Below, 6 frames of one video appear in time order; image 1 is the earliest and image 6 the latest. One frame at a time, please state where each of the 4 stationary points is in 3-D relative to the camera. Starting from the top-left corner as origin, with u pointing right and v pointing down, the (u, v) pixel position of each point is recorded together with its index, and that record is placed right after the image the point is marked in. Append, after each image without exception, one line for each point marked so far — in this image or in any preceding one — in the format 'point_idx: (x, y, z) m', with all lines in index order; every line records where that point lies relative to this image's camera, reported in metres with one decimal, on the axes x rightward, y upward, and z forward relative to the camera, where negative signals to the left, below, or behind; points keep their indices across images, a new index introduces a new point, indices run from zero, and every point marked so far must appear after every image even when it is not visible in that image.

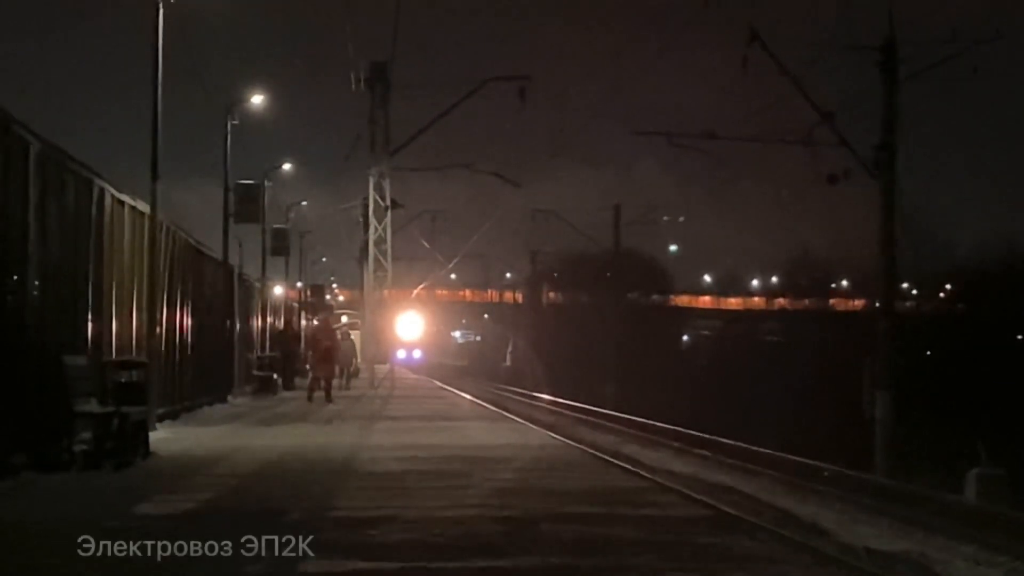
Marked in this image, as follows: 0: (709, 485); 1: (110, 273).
0: (+2.3, -2.4, +14.8) m
1: (-5.9, +0.1, +17.7) m
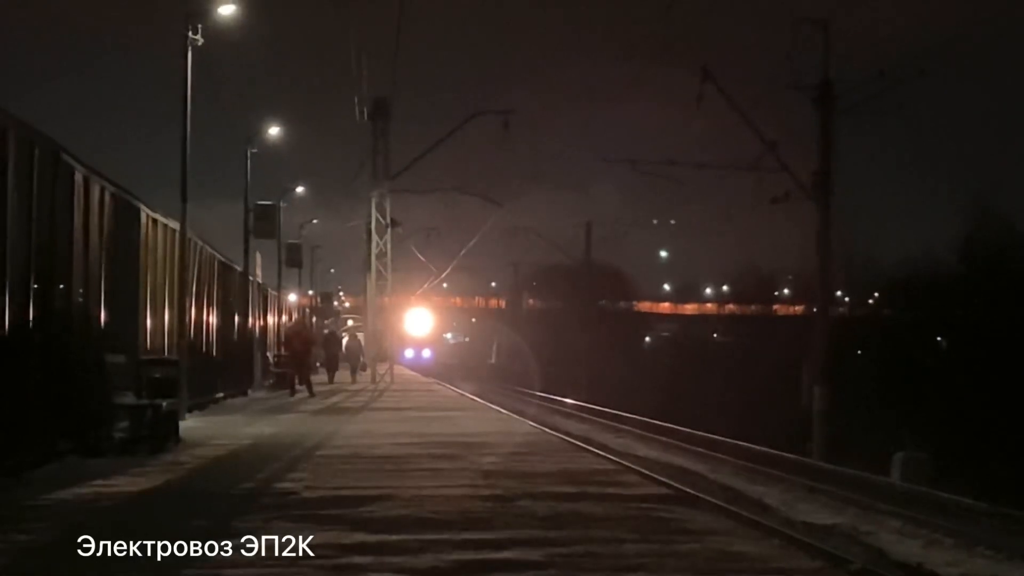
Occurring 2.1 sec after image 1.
0: (+2.1, -2.5, +16.6) m
1: (-6.0, +0.1, +19.6) m
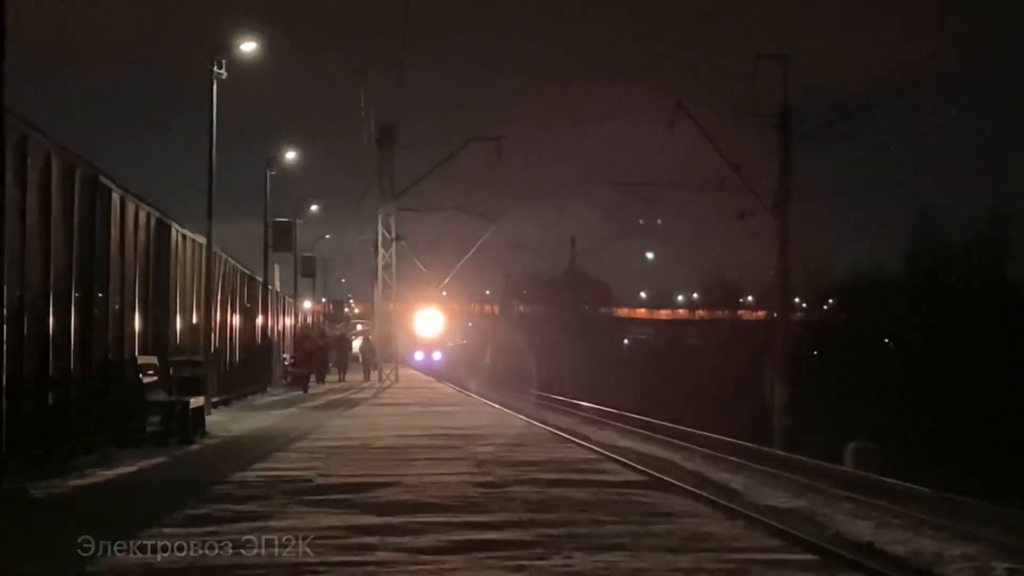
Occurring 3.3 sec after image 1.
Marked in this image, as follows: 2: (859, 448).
0: (+2.0, -2.6, +18.2) m
1: (-6.1, 0.0, +21.2) m
2: (+5.2, -2.4, +17.8) m
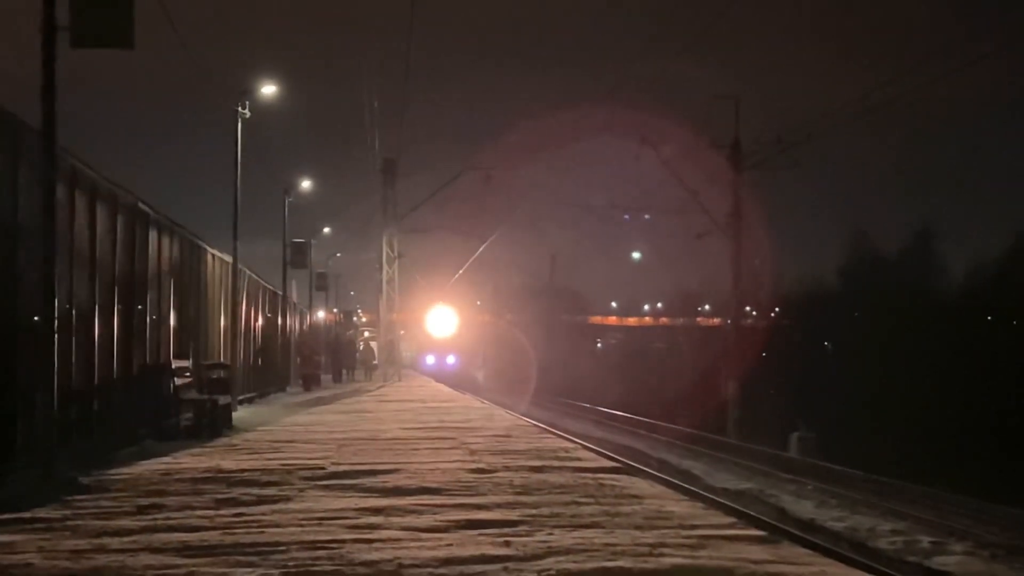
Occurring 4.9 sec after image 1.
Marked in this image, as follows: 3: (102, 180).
0: (+1.8, -2.7, +20.5) m
1: (-6.3, -0.2, +23.5) m
2: (+5.1, -2.6, +20.1) m
3: (-6.6, +1.7, +18.7) m
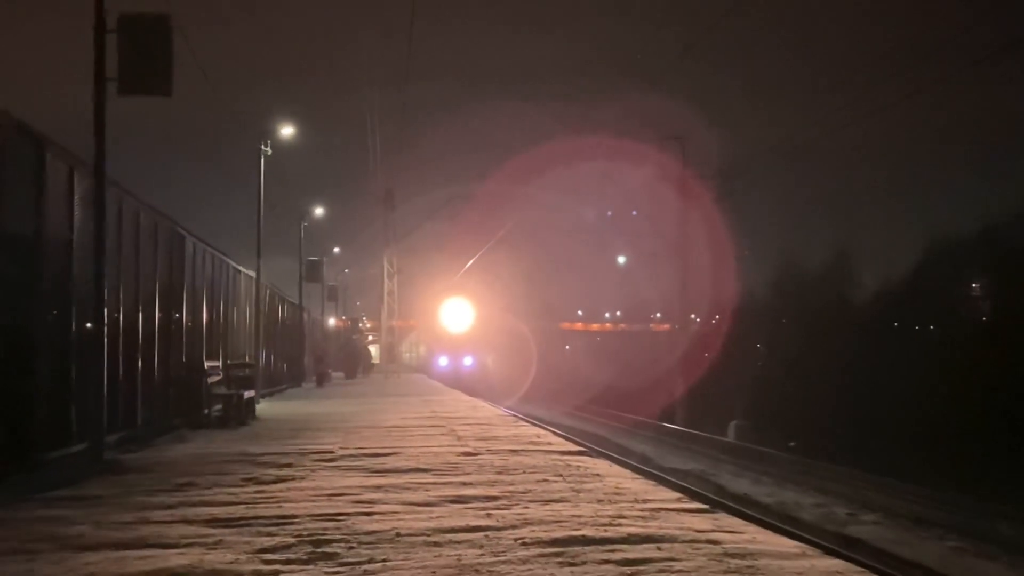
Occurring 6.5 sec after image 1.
0: (+1.5, -2.9, +23.7) m
1: (-6.6, -0.4, +26.8) m
2: (+4.7, -2.8, +23.3) m
3: (-6.9, +1.5, +21.9) m
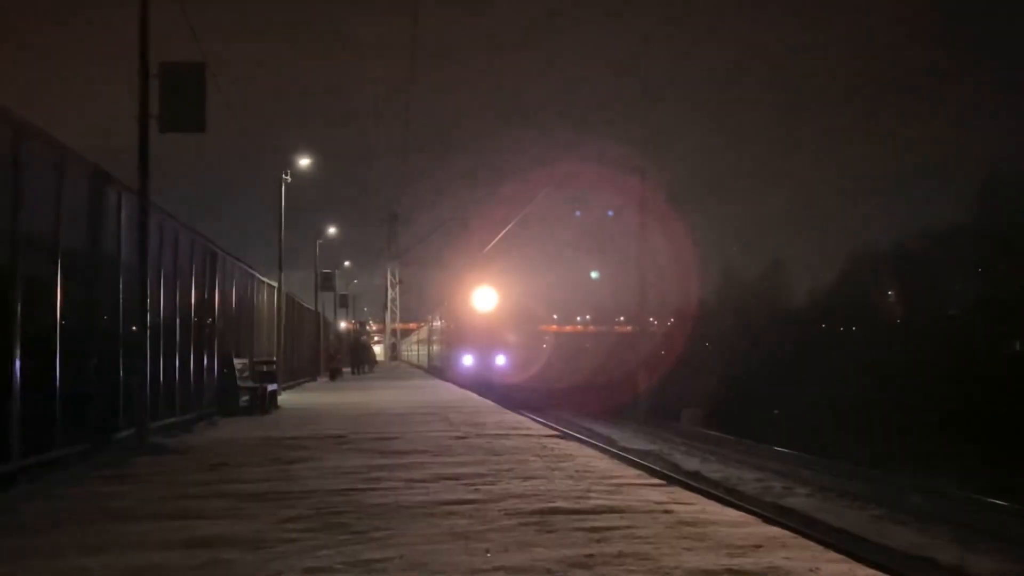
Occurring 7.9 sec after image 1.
0: (+1.2, -3.1, +27.3) m
1: (-6.9, -0.5, +30.4) m
2: (+4.4, -2.9, +26.9) m
3: (-7.2, +1.4, +25.5) m
